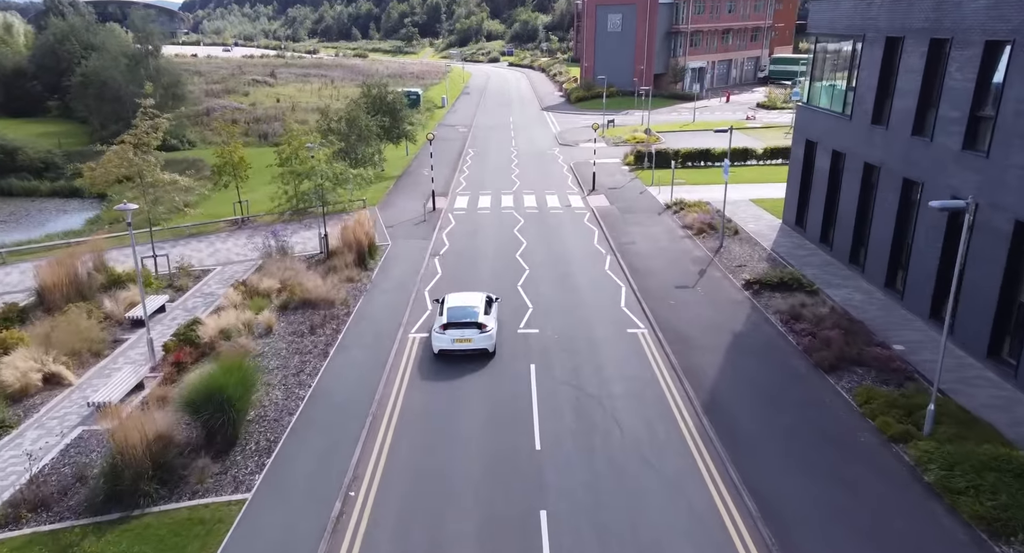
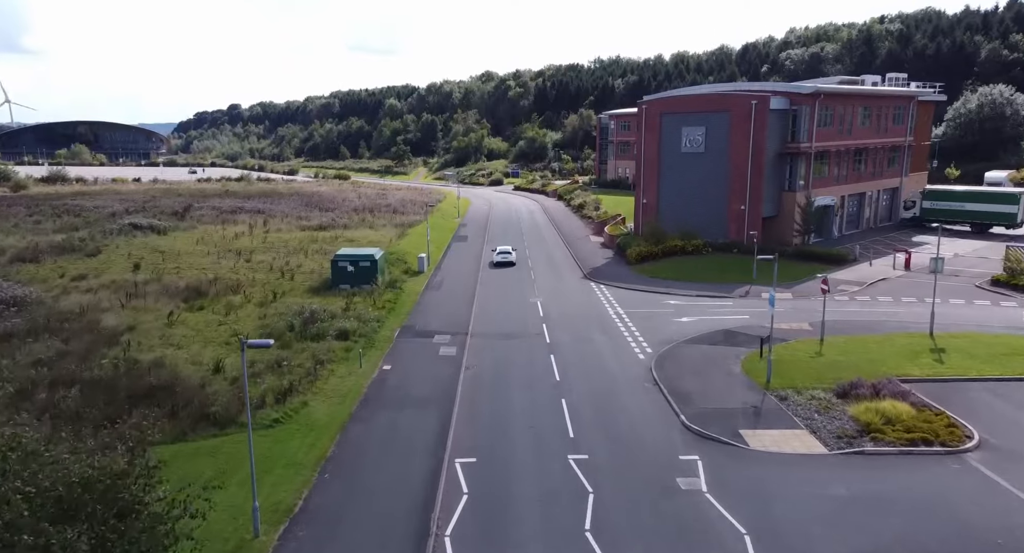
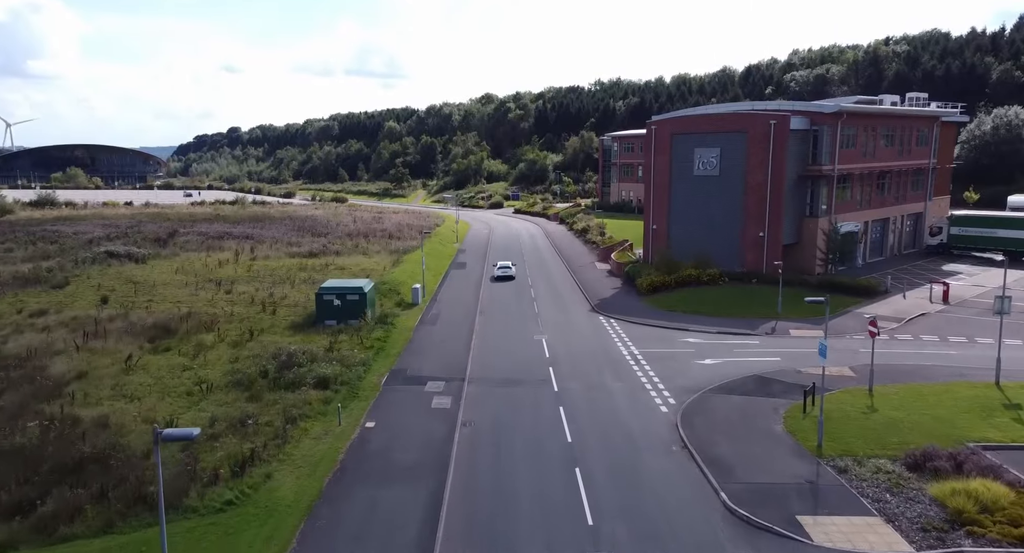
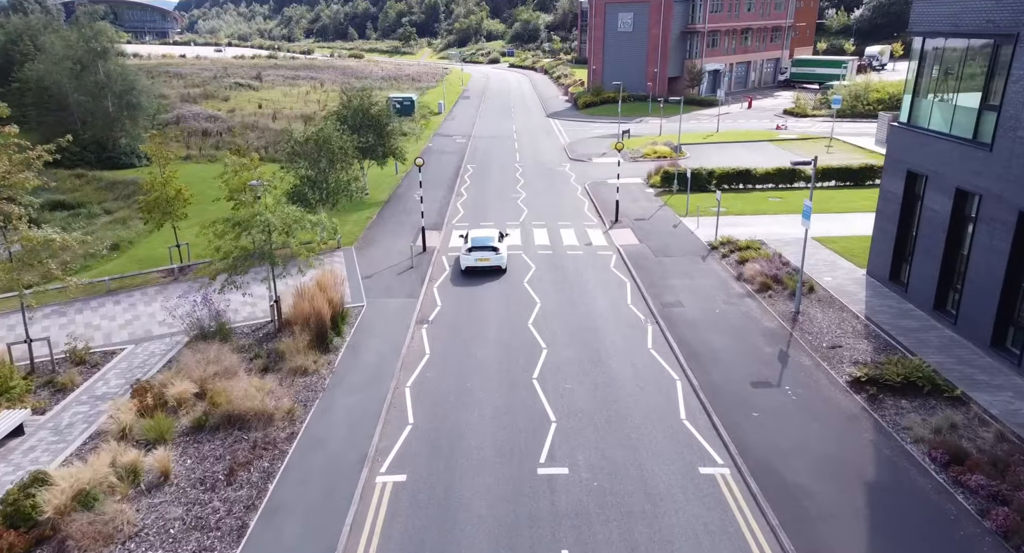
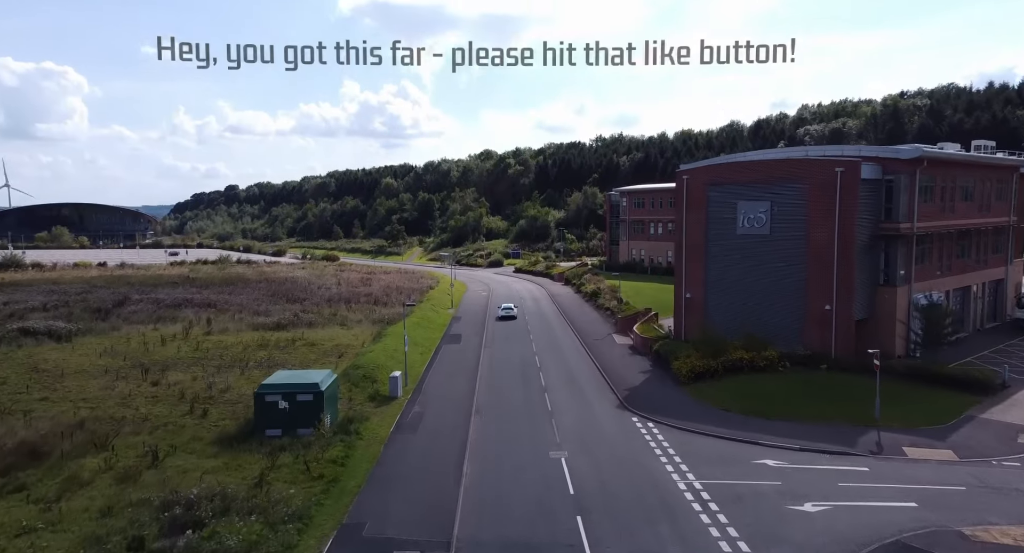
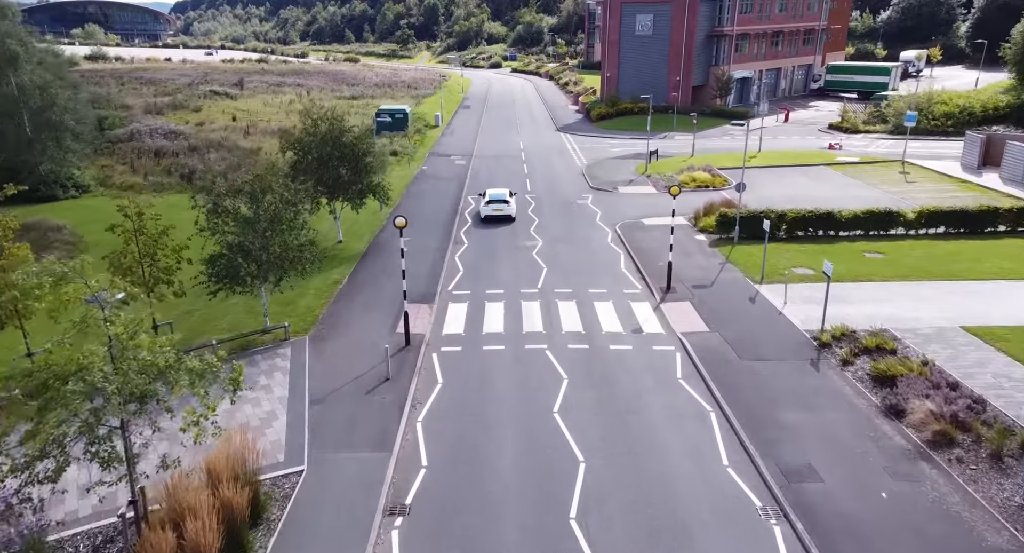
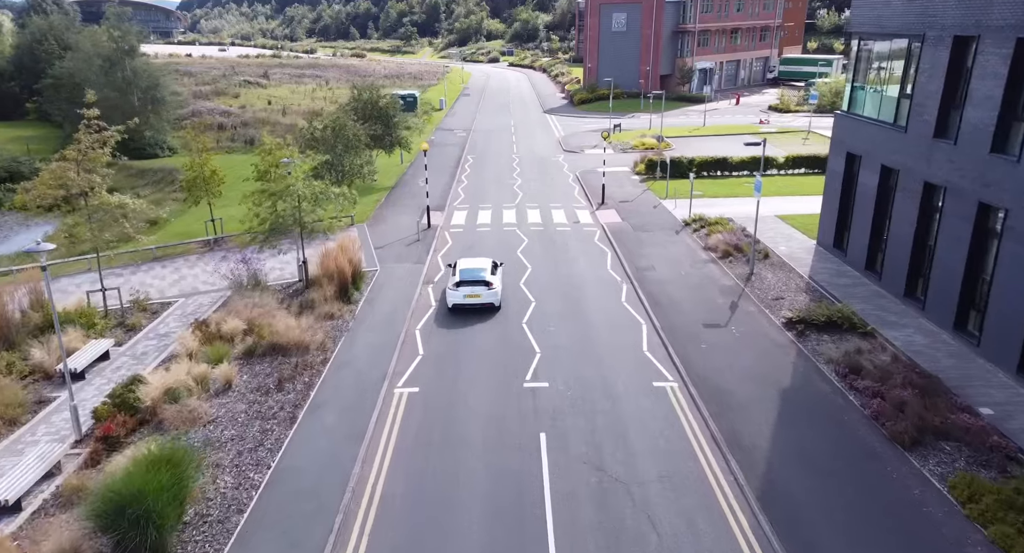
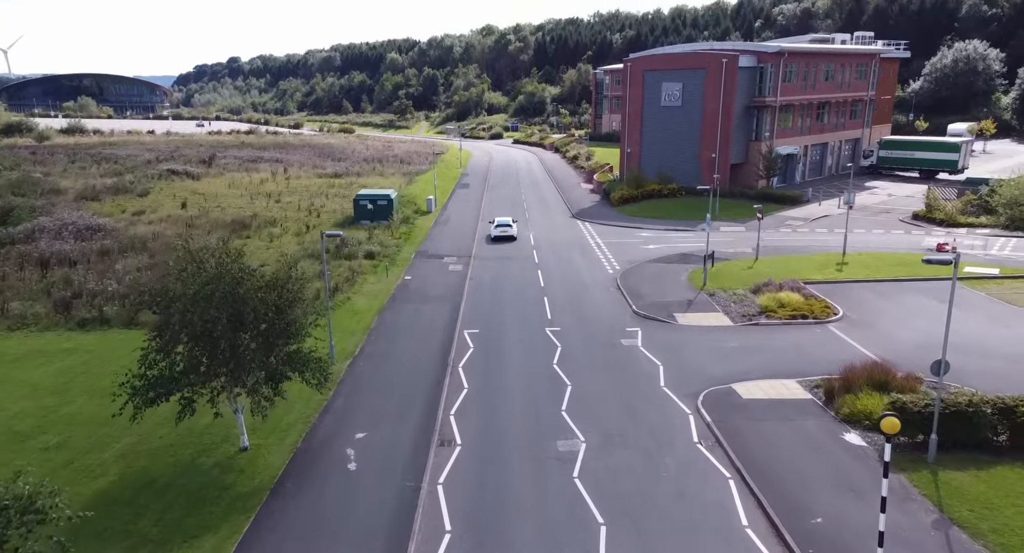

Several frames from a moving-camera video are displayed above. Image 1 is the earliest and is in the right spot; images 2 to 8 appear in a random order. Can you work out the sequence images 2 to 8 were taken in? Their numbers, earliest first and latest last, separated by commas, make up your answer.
7, 4, 6, 8, 2, 3, 5
